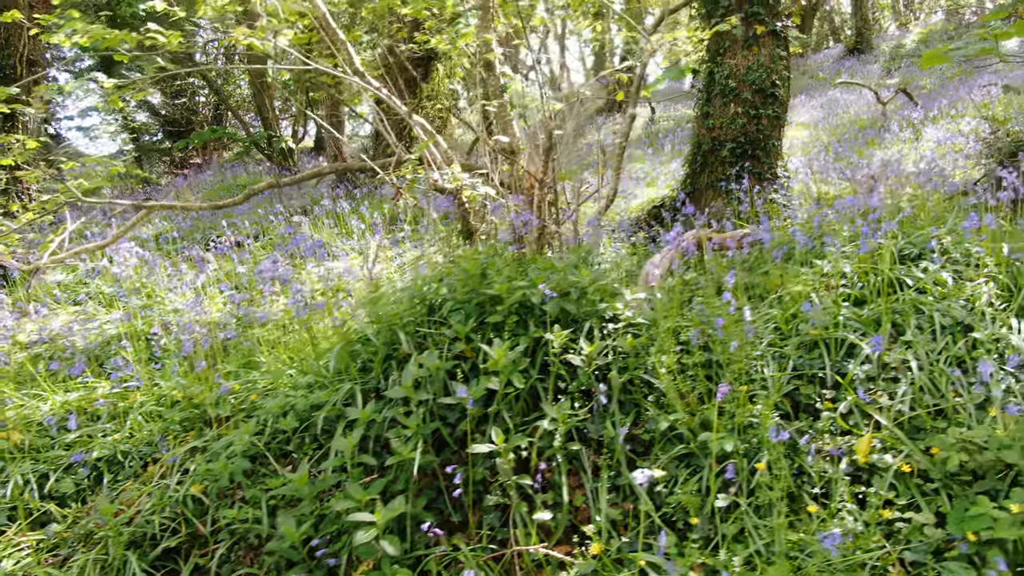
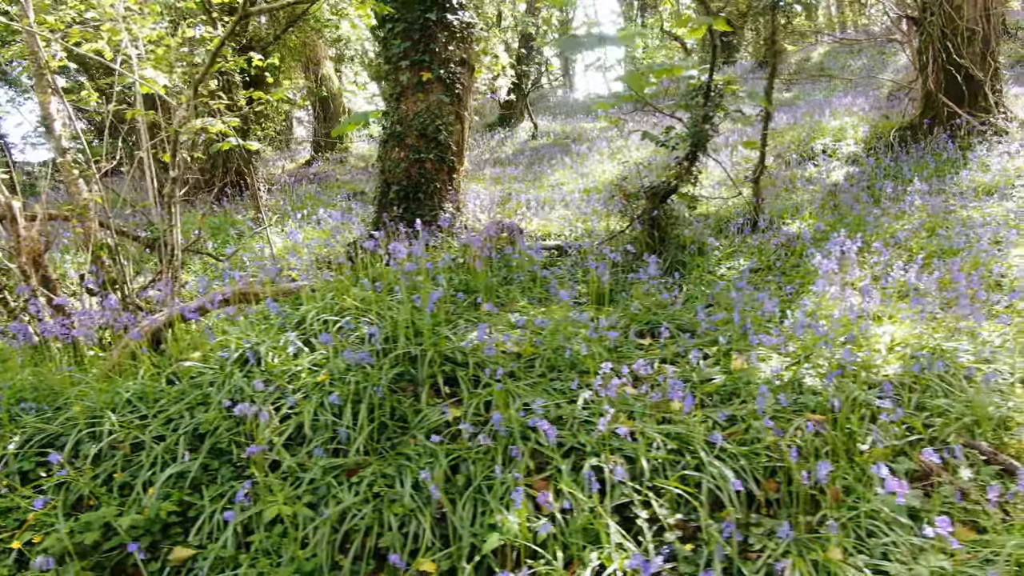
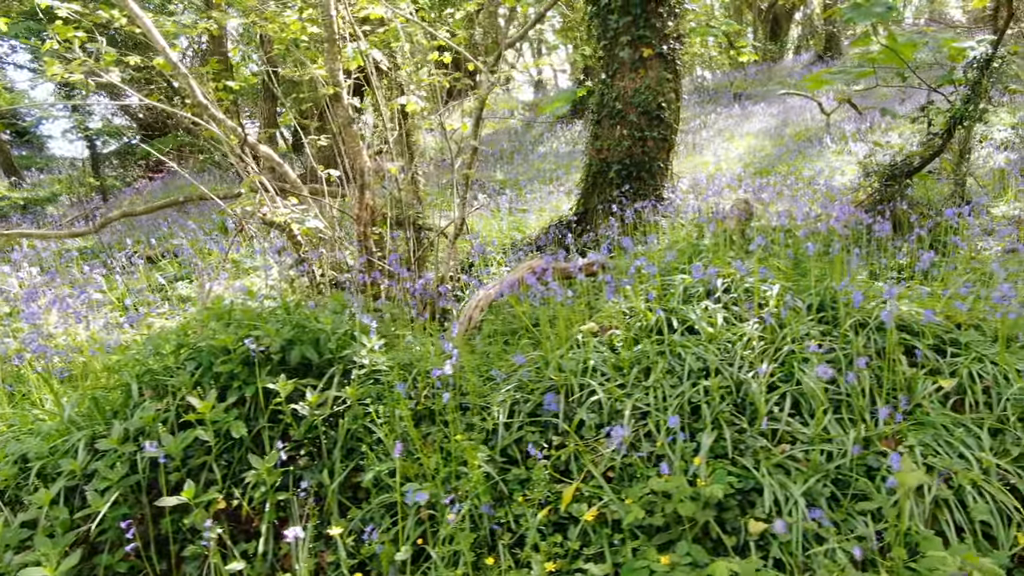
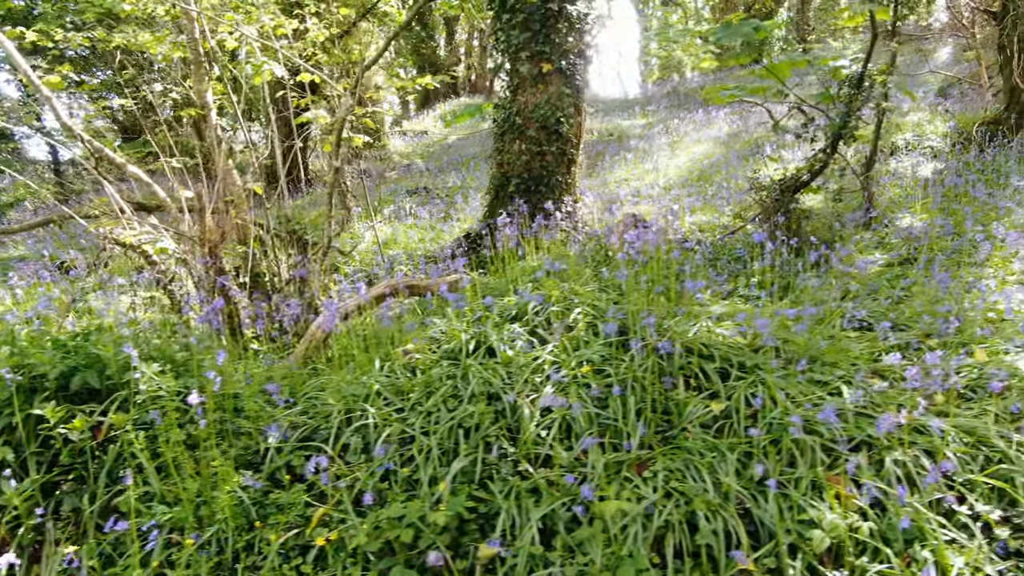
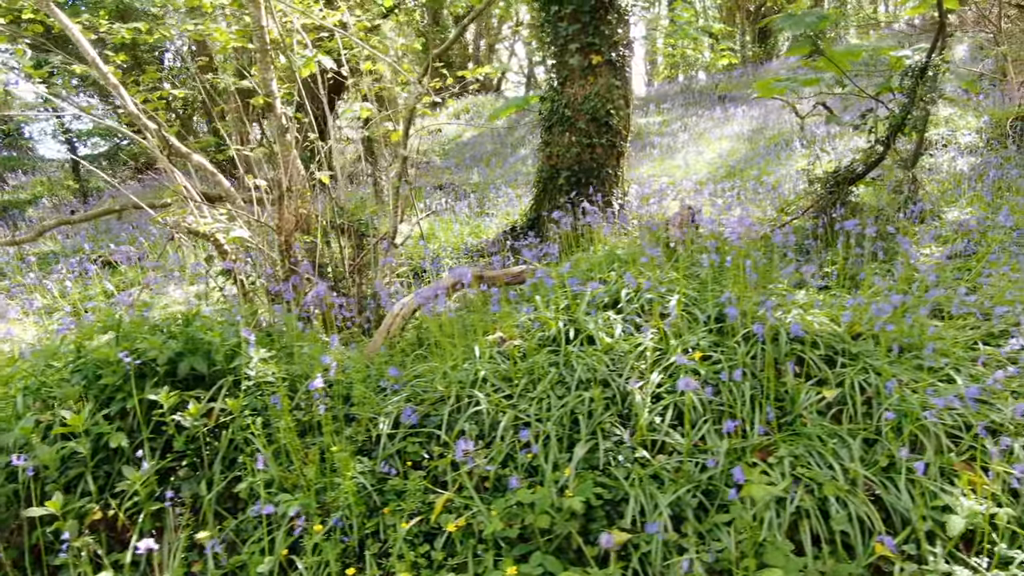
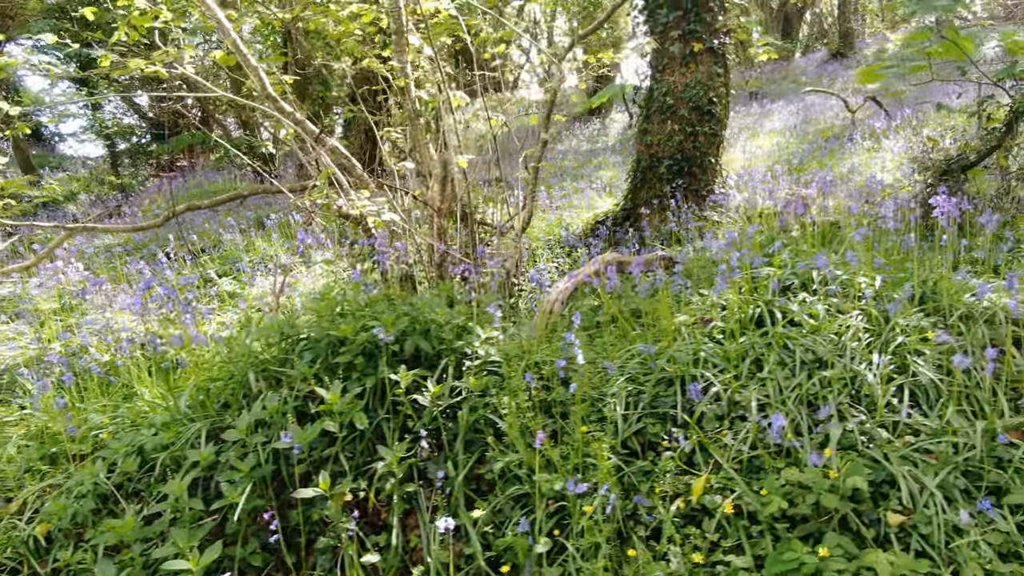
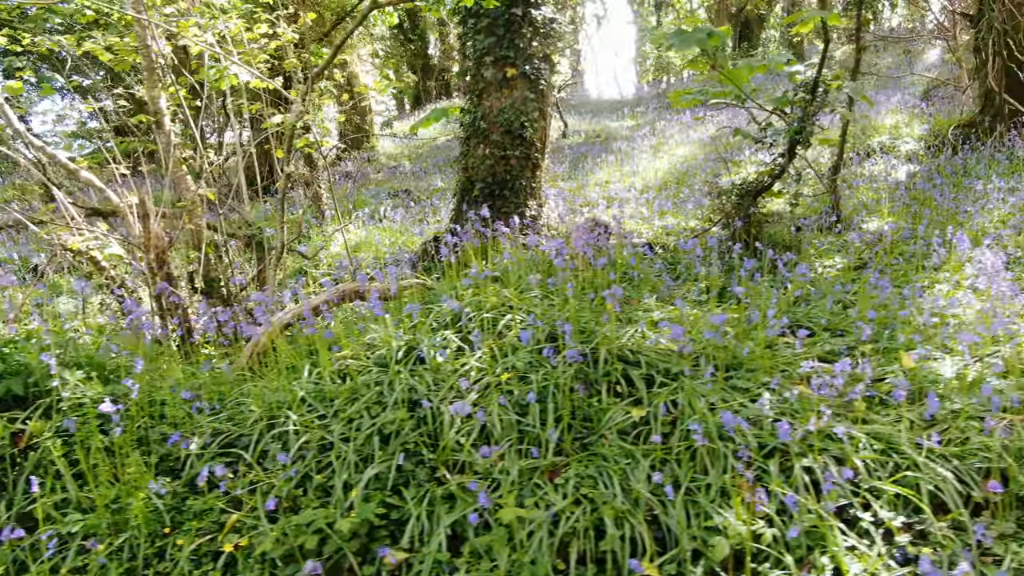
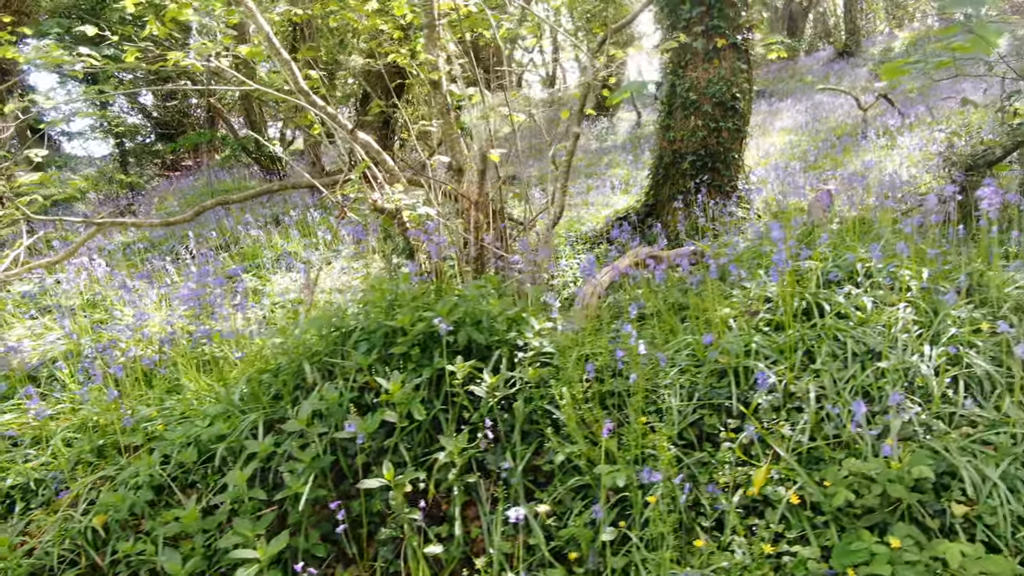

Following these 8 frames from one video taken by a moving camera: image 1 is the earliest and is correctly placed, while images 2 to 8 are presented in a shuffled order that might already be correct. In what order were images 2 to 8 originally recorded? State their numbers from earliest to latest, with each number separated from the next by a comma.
8, 6, 3, 5, 4, 7, 2
